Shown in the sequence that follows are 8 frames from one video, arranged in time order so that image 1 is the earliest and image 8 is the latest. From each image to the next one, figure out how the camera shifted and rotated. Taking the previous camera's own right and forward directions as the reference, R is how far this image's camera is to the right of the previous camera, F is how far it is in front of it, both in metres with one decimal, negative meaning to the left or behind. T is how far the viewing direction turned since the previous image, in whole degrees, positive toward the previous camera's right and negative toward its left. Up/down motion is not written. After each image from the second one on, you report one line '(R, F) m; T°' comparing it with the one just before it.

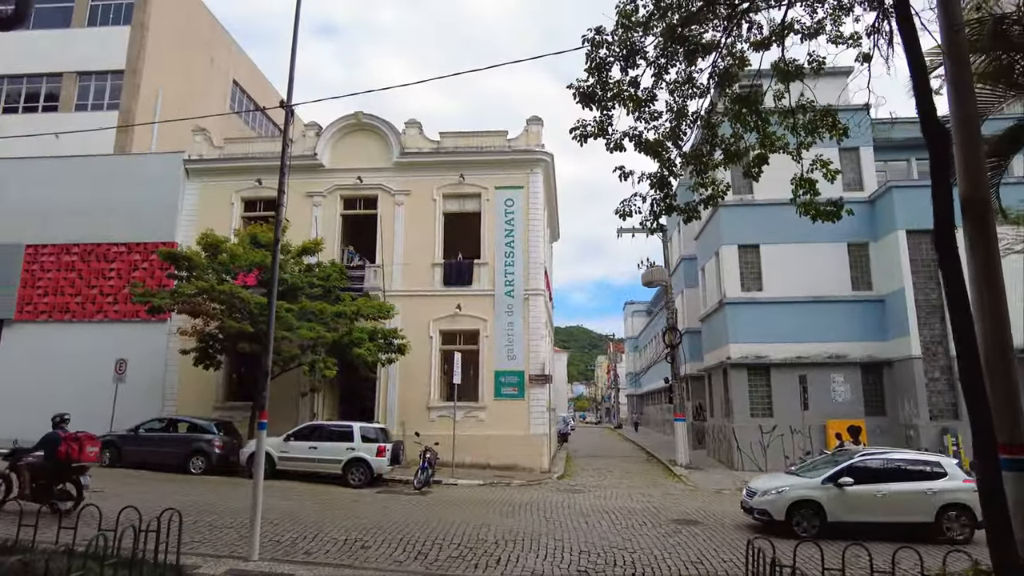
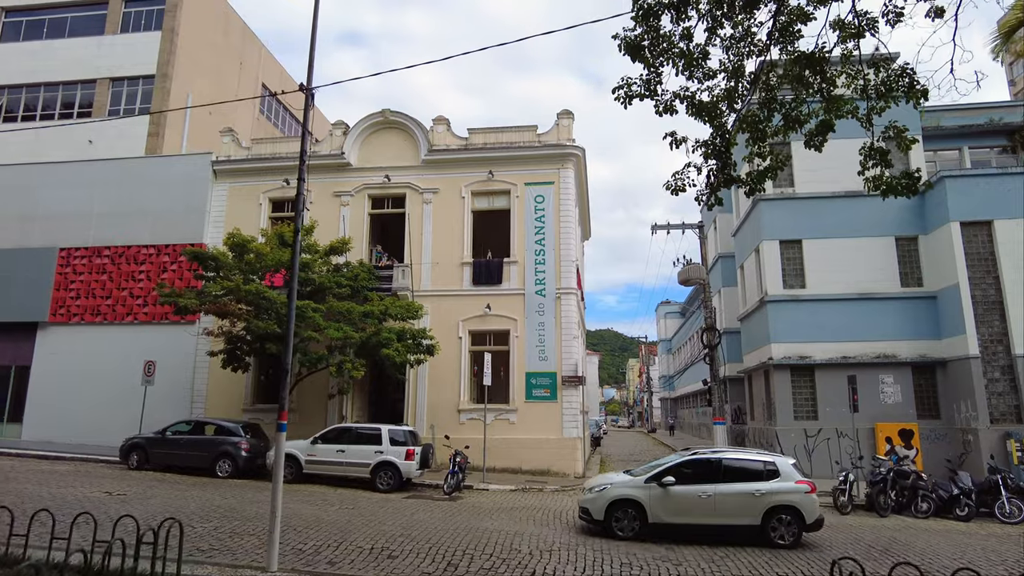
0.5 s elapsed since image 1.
(-0.1, +0.6) m; -3°
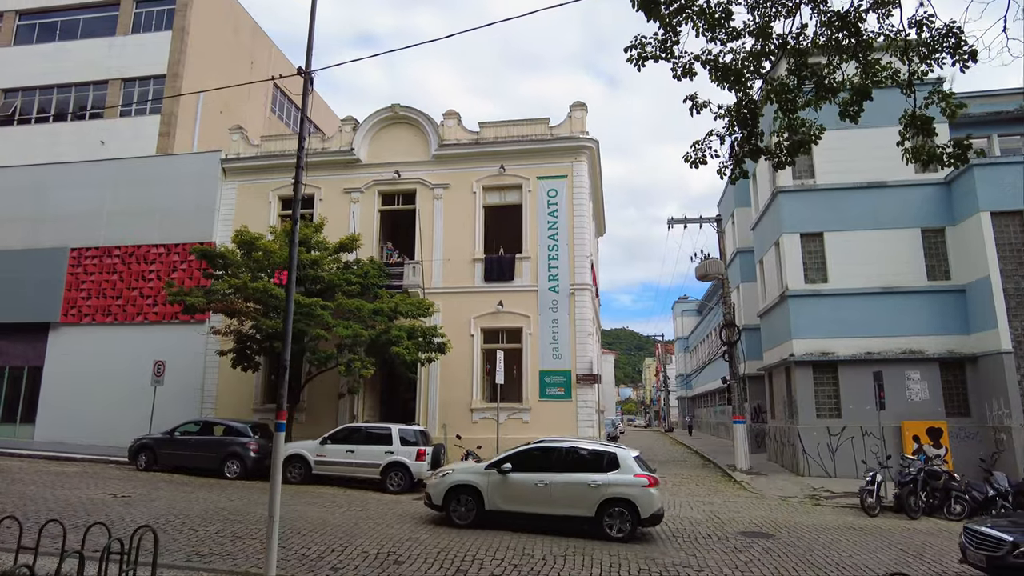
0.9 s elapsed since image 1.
(+0.1, +0.4) m; -1°
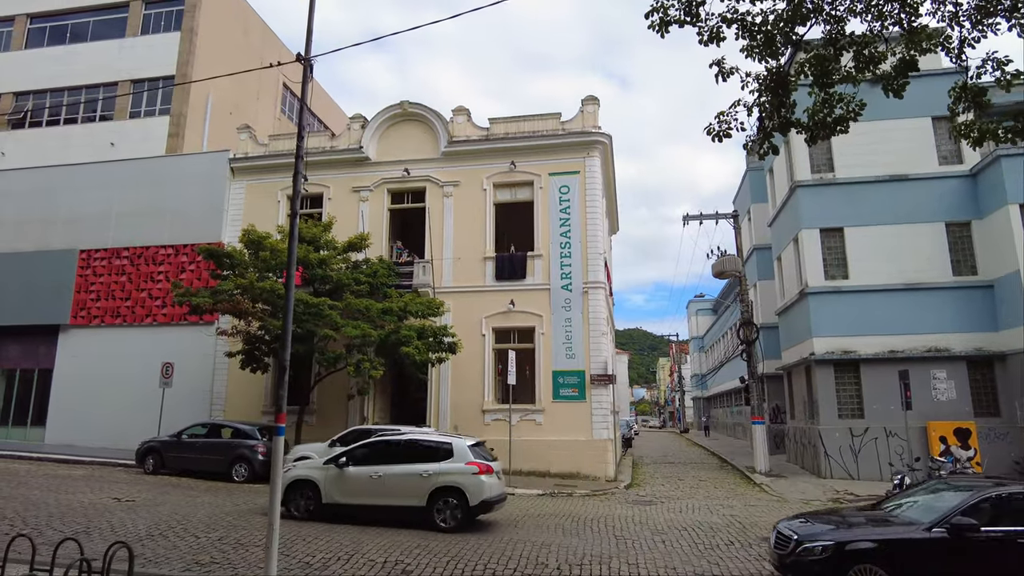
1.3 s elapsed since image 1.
(0.0, +0.4) m; -1°
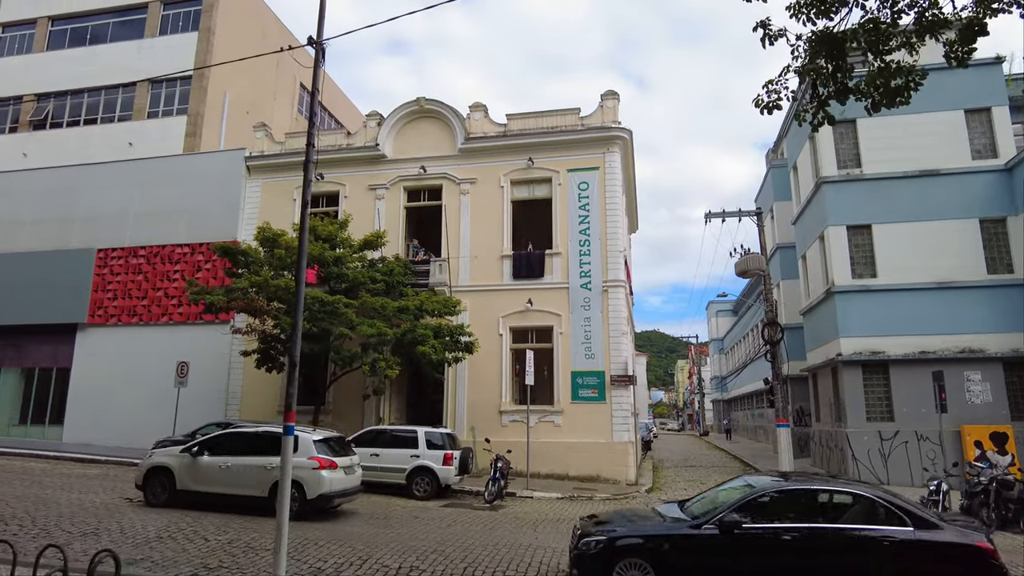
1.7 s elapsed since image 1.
(0.0, +0.4) m; -1°
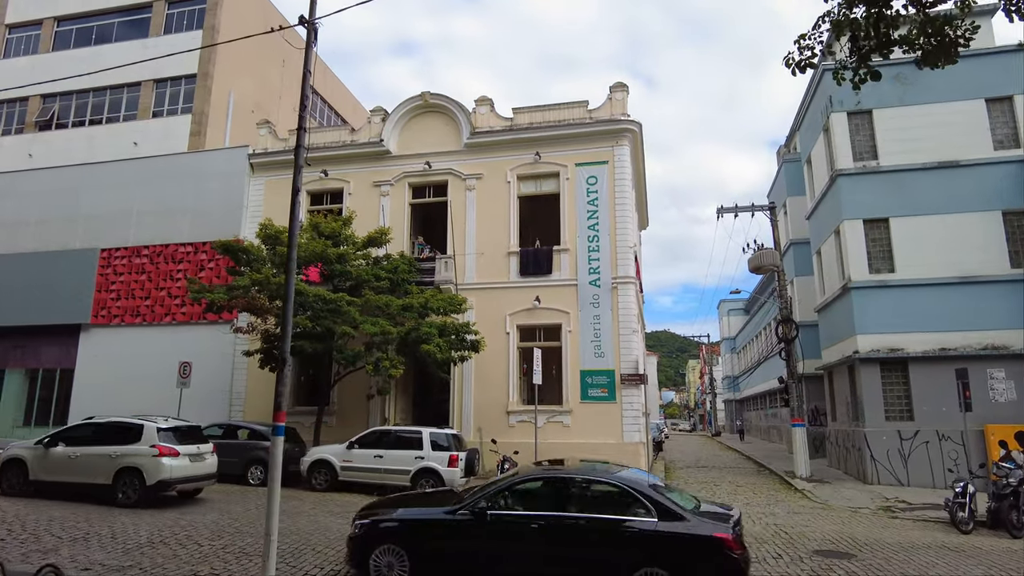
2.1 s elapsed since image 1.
(+0.1, +0.4) m; -1°
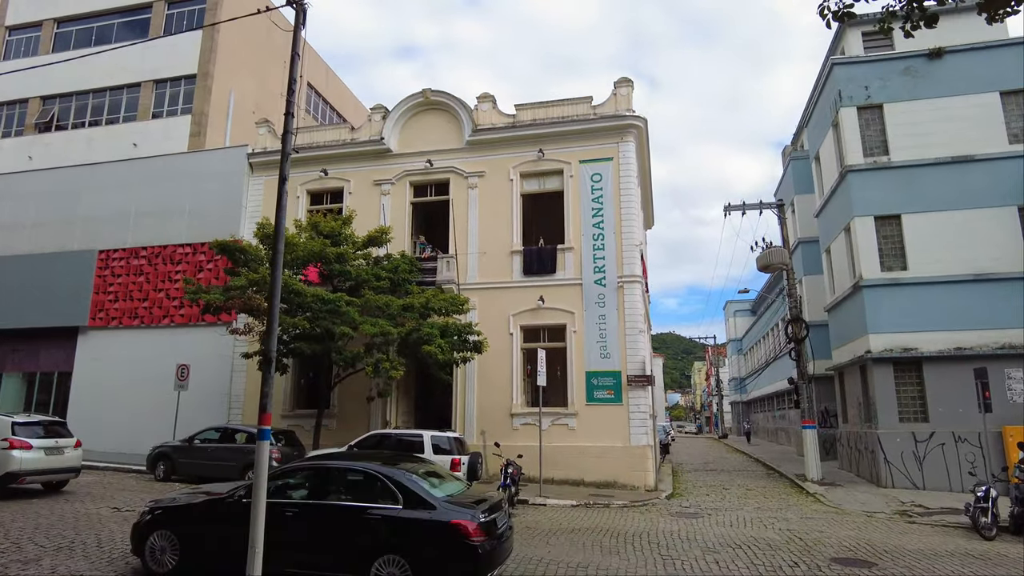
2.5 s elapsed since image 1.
(0.0, +0.4) m; 0°
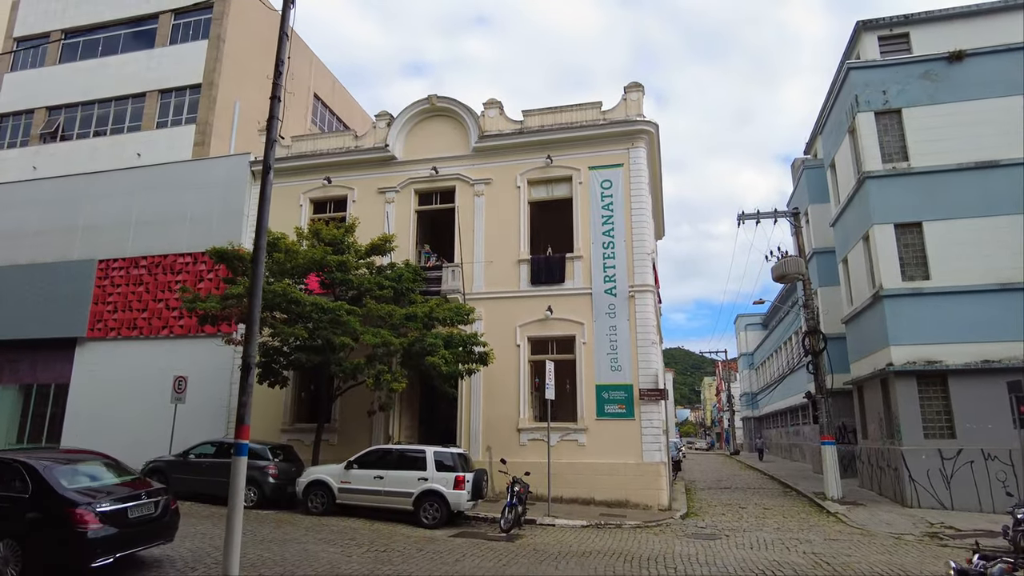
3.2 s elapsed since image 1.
(0.0, +0.6) m; -1°
